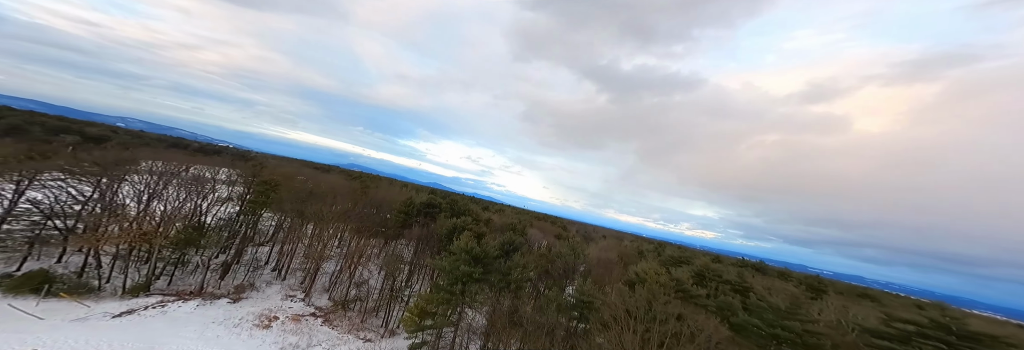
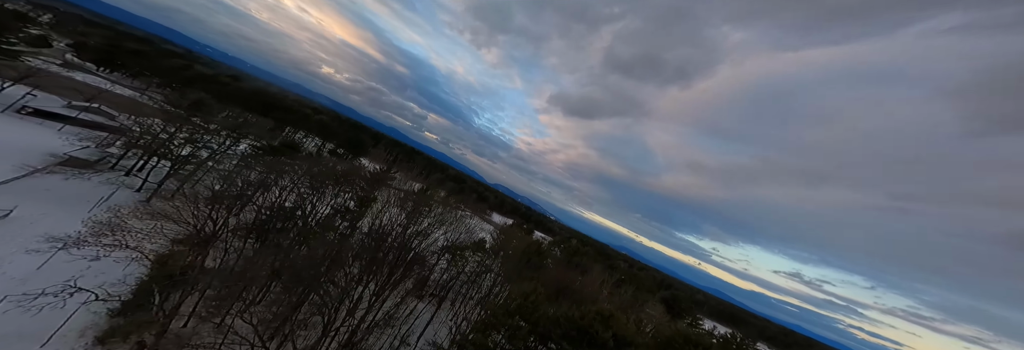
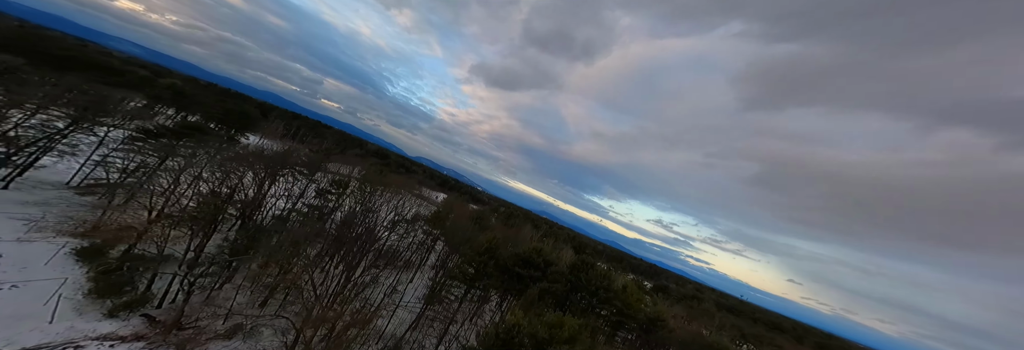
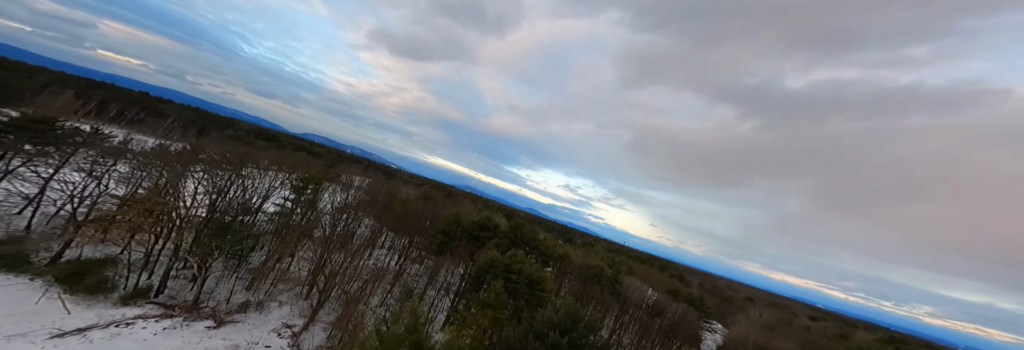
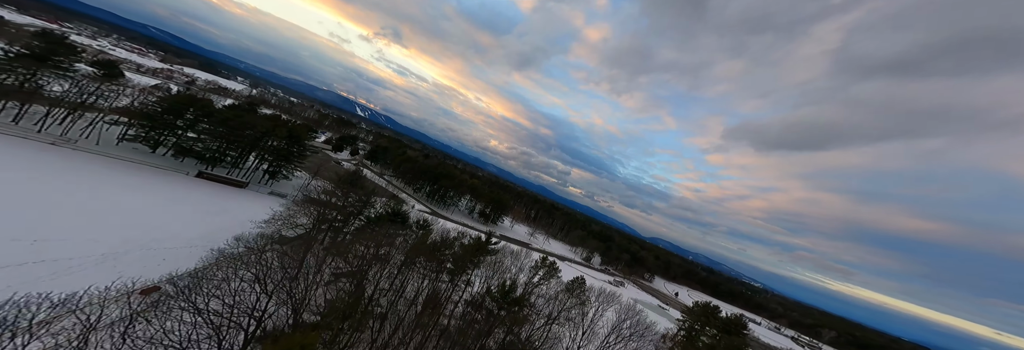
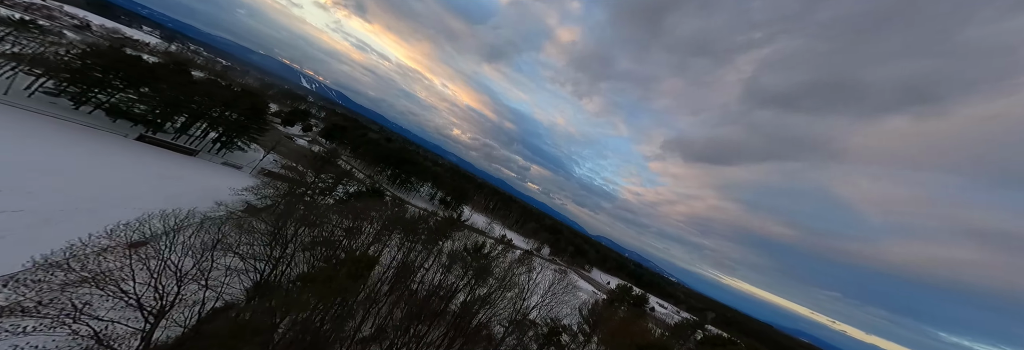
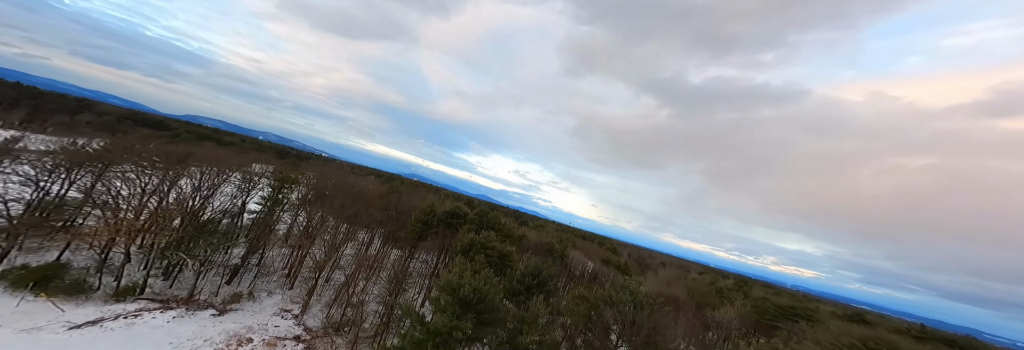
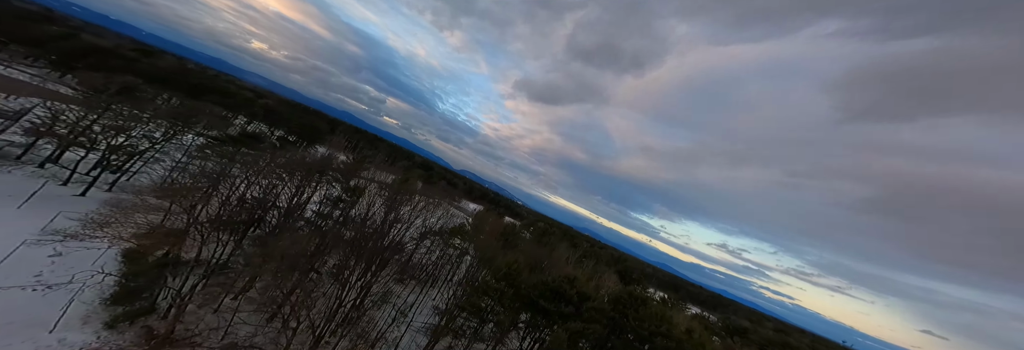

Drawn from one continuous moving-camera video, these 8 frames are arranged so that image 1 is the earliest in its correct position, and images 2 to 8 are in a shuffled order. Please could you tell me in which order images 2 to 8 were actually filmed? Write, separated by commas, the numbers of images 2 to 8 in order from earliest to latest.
7, 4, 3, 8, 2, 6, 5
